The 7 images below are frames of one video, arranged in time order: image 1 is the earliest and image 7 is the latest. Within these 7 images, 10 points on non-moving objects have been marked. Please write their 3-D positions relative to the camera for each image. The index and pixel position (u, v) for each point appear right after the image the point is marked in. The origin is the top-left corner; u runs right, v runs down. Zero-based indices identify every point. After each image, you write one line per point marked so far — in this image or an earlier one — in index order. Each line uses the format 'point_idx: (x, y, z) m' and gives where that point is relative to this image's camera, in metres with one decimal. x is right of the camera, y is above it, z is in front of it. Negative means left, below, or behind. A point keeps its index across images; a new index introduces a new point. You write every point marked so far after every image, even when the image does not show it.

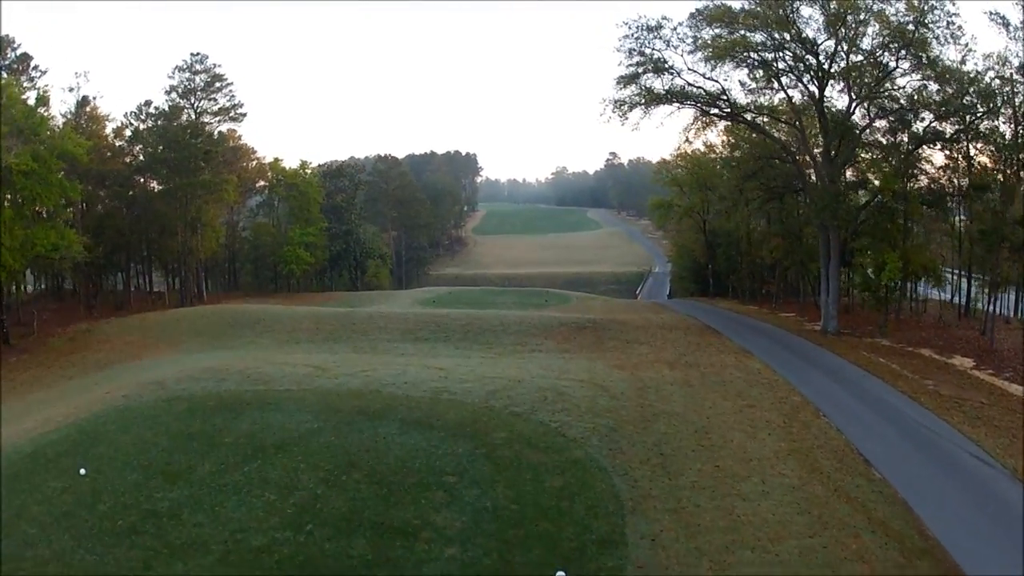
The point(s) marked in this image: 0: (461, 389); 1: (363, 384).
0: (-1.1, -2.2, +15.5) m
1: (-3.4, -2.2, +15.8) m
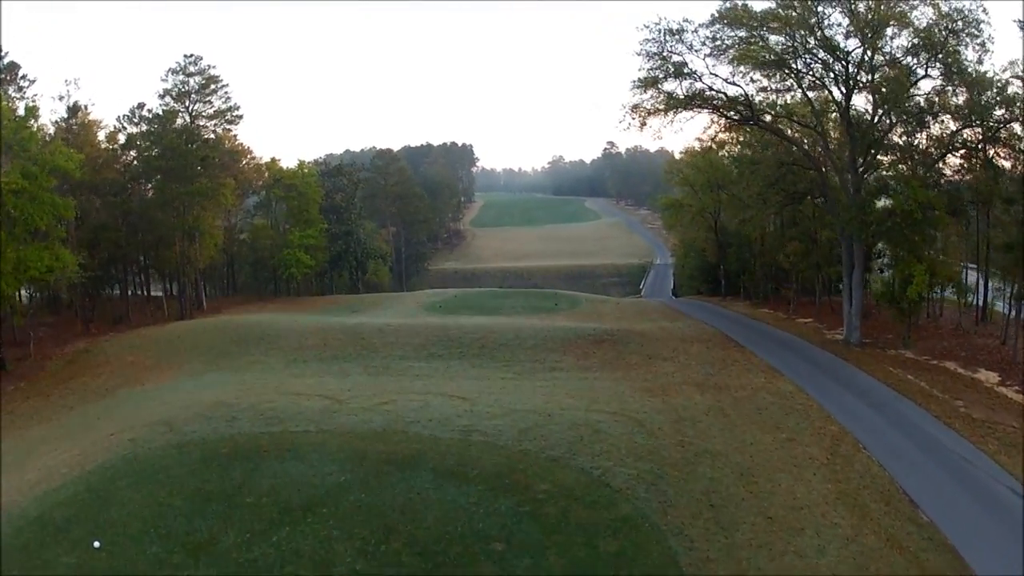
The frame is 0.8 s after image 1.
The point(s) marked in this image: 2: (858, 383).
0: (-0.4, -2.9, +14.7) m
1: (-2.7, -2.9, +15.0) m
2: (+9.4, -2.6, +19.1) m
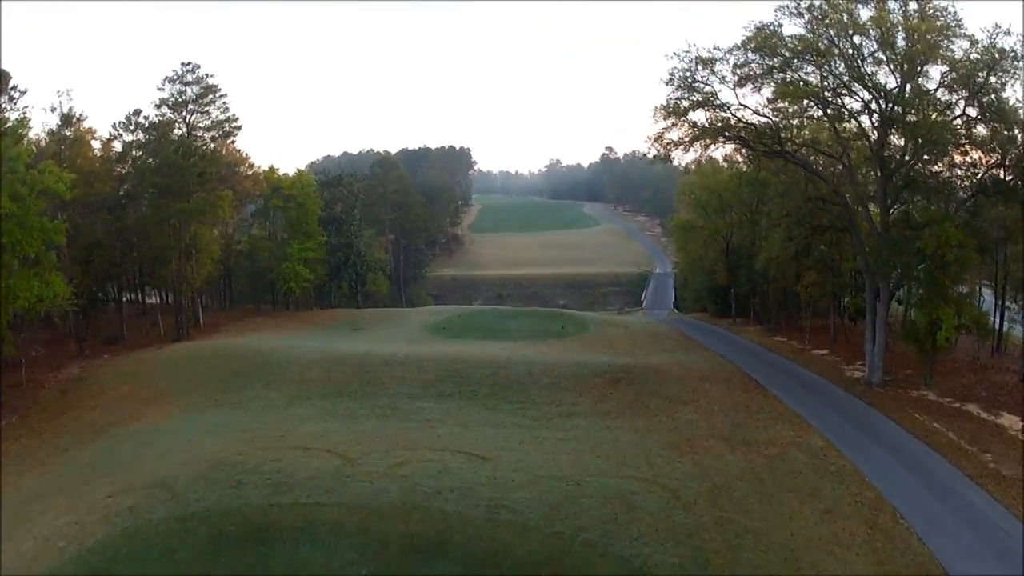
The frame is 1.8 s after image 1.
0: (+0.1, -4.2, +13.8) m
1: (-2.1, -4.1, +14.1) m
2: (+9.9, -4.0, +18.3) m
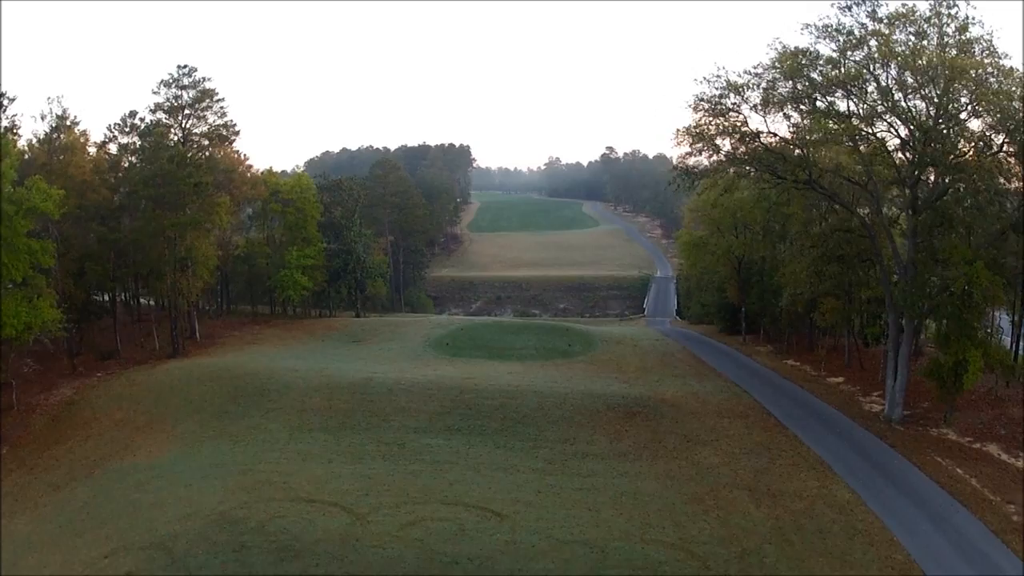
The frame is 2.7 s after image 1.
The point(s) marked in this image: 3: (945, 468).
0: (+0.5, -5.3, +13.0) m
1: (-1.7, -5.2, +13.3) m
2: (+10.3, -5.1, +17.6) m
3: (+11.7, -4.8, +19.2) m
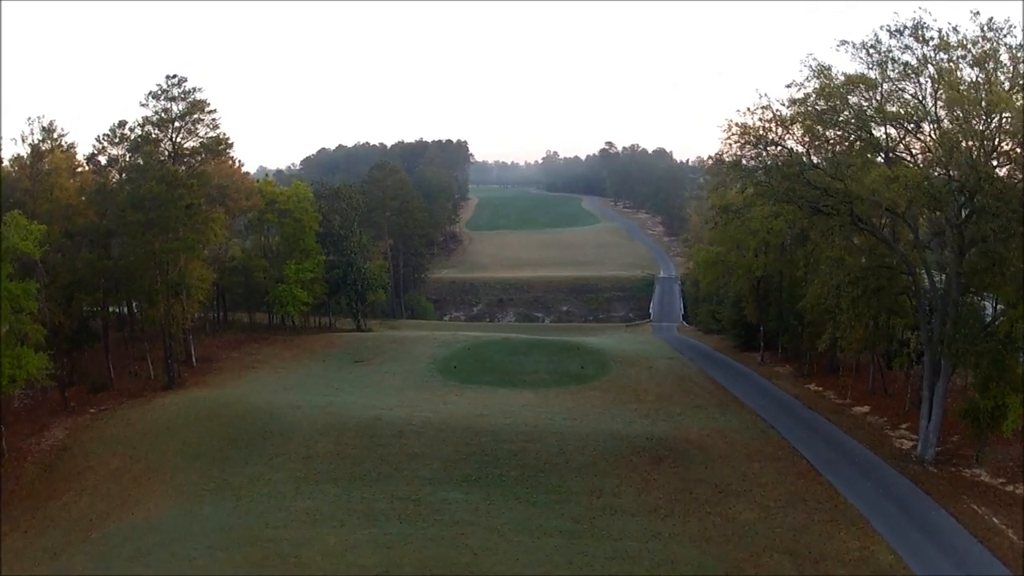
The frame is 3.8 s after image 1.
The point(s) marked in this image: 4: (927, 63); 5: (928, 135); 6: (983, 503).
0: (+1.3, -6.7, +11.9) m
1: (-1.0, -6.6, +12.1) m
2: (+10.9, -6.4, +16.6) m
3: (+12.4, -6.0, +18.1) m
4: (+11.6, +6.3, +19.4) m
5: (+11.8, +4.4, +19.8) m
6: (+13.0, -6.0, +19.0) m
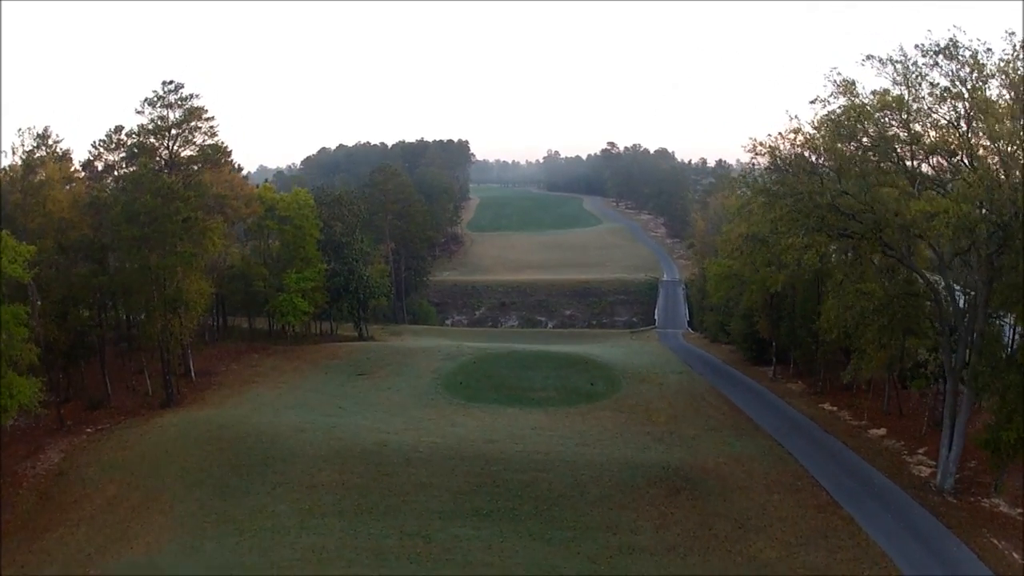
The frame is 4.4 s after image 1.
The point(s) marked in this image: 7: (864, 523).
0: (+1.6, -7.6, +11.2) m
1: (-0.6, -7.4, +11.4) m
2: (+11.3, -7.2, +15.9) m
3: (+12.7, -6.8, +17.5) m
4: (+12.0, +5.5, +18.6) m
5: (+12.2, +3.6, +19.0) m
6: (+13.3, -6.8, +18.4) m
7: (+10.0, -6.6, +19.4) m
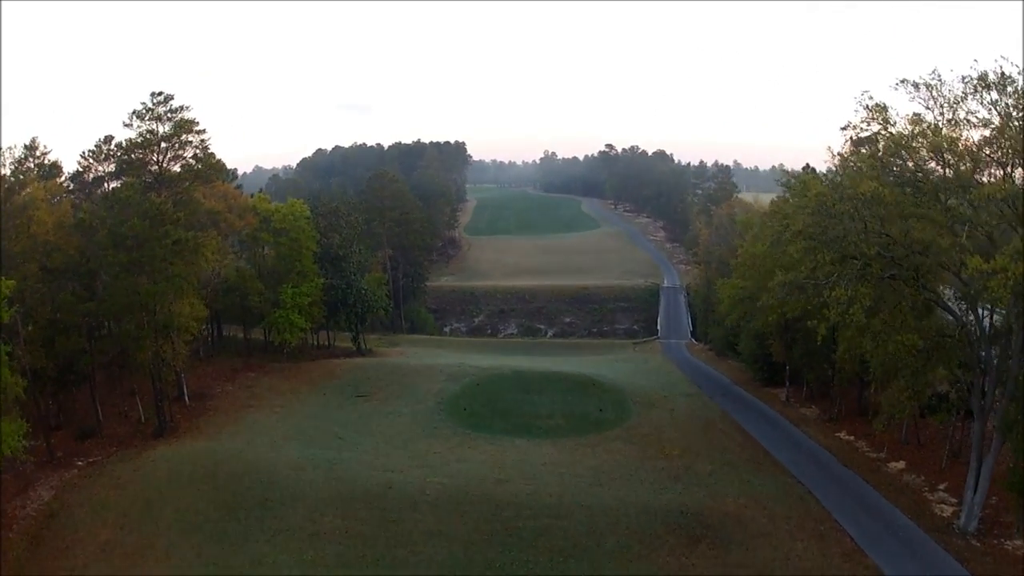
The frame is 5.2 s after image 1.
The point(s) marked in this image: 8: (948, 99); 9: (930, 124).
0: (+2.1, -8.8, +10.3) m
1: (-0.1, -8.6, +10.4) m
2: (+11.7, -8.4, +15.1) m
3: (+13.1, -8.0, +16.7) m
4: (+12.4, +4.3, +17.6) m
5: (+12.6, +2.4, +18.1) m
6: (+13.7, -8.0, +17.6) m
7: (+10.4, -7.8, +18.6) m
8: (+11.7, +5.0, +18.7) m
9: (+11.0, +4.0, +18.3) m
